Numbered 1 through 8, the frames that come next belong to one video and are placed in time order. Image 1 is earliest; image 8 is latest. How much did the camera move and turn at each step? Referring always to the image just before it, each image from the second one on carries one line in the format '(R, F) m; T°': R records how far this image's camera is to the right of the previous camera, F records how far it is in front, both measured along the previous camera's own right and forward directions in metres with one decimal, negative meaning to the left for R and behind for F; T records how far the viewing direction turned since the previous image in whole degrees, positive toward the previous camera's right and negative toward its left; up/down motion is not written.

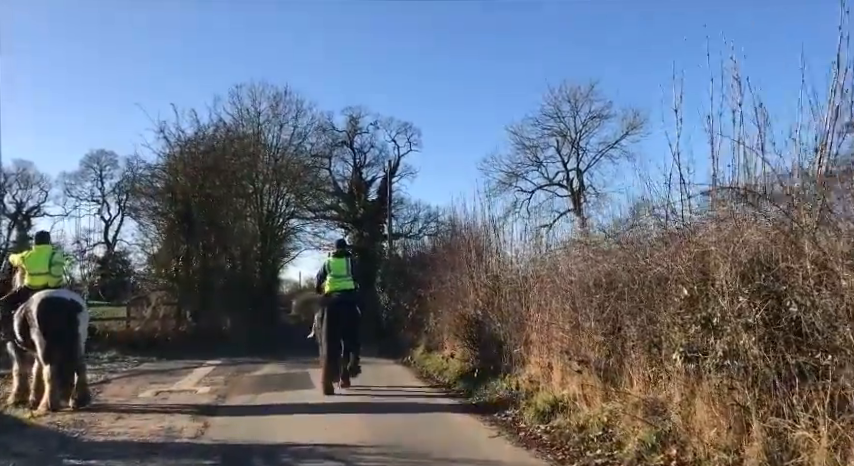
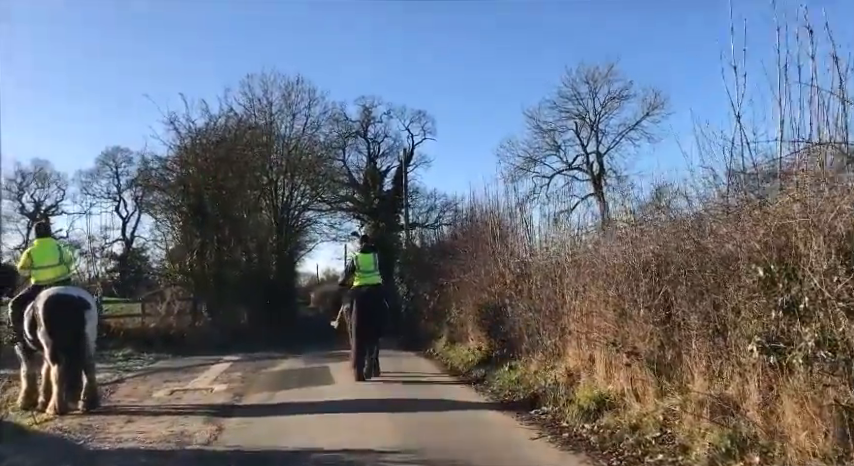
(-0.1, +0.7) m; -1°
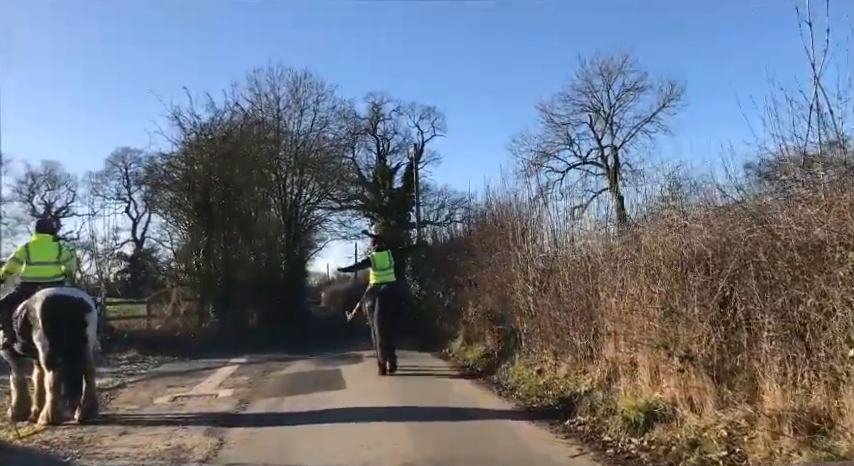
(-0.1, +0.8) m; -1°
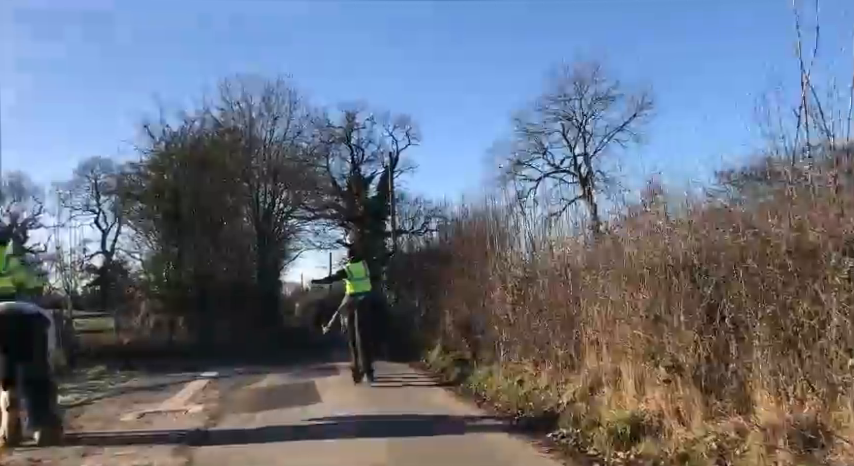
(0.0, +0.3) m; +2°
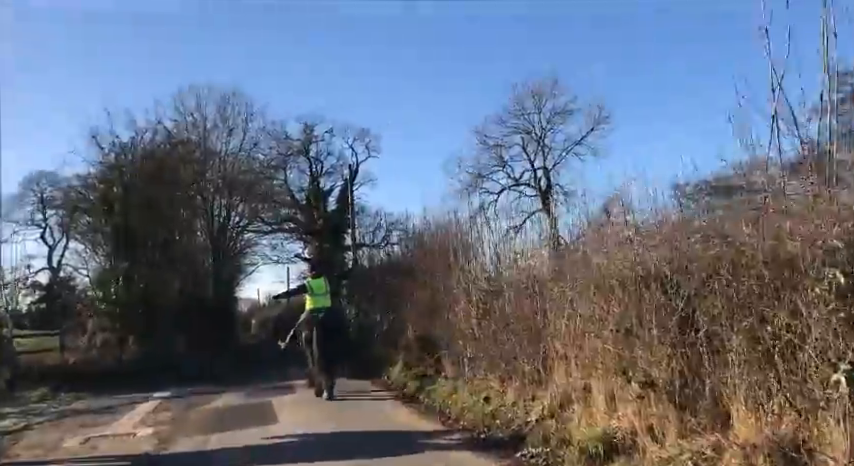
(0.0, +0.3) m; +3°
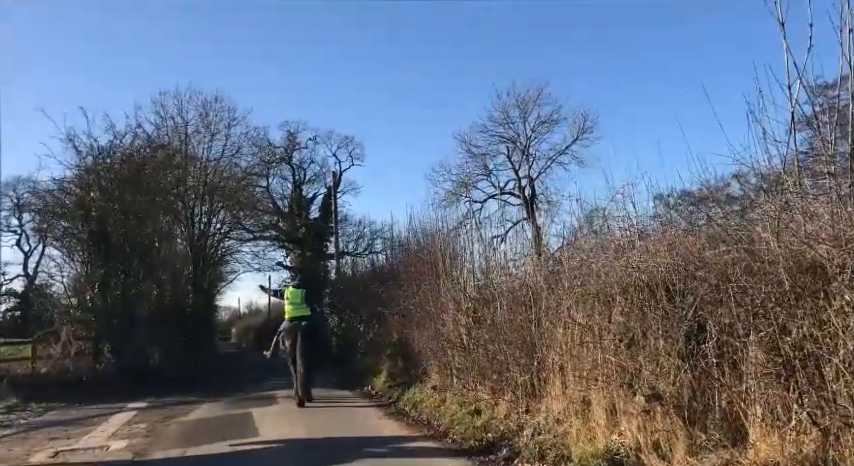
(-0.1, +0.4) m; +1°
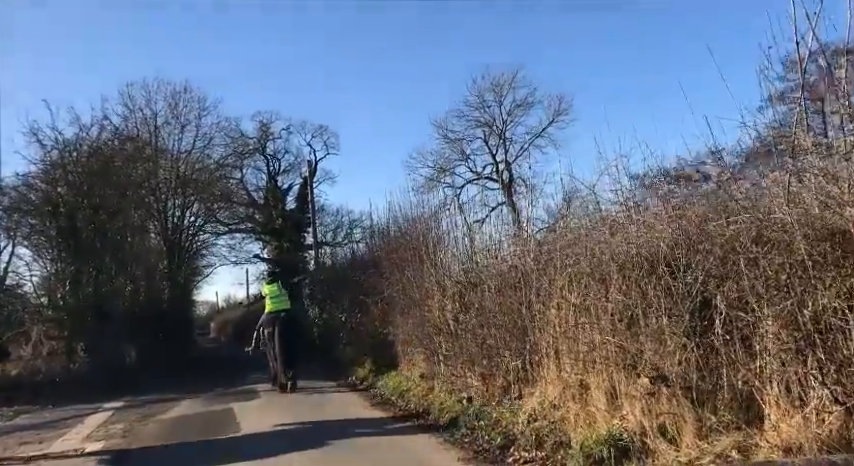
(-0.1, +0.4) m; +2°
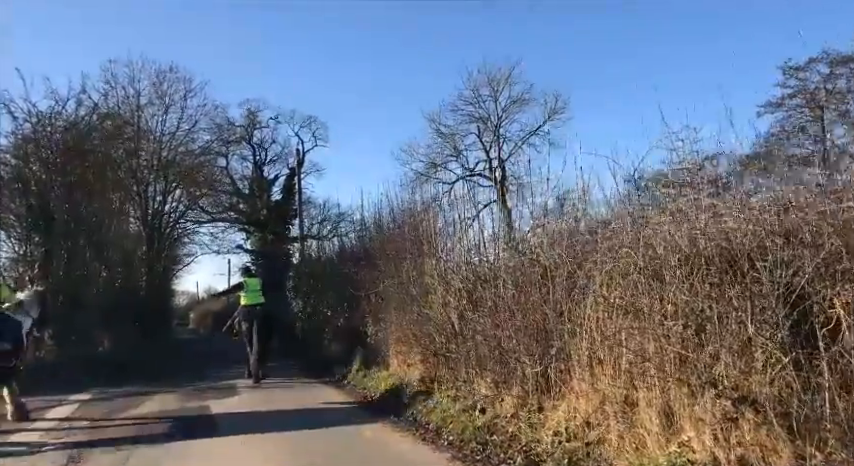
(-0.3, +1.0) m; +1°
